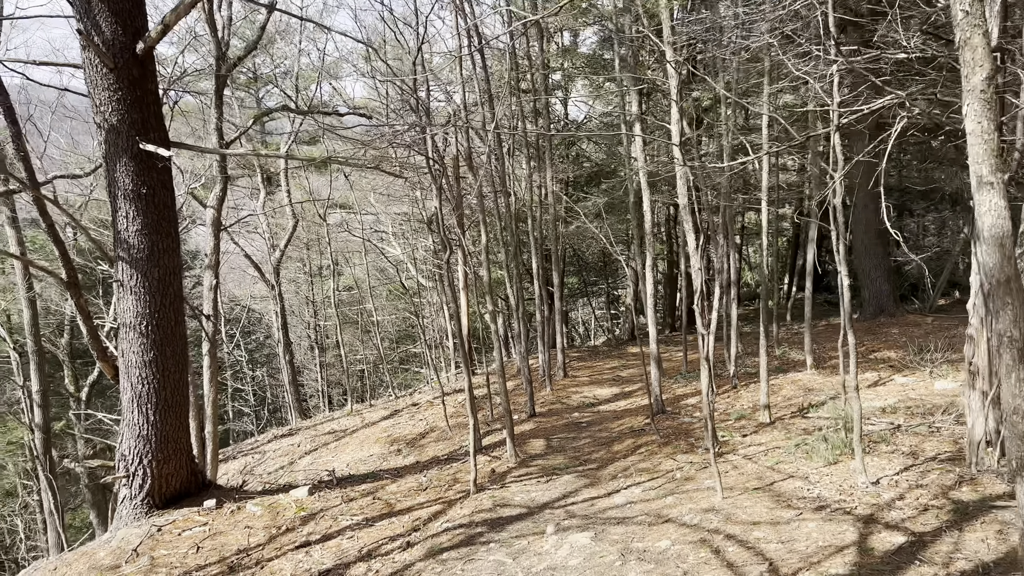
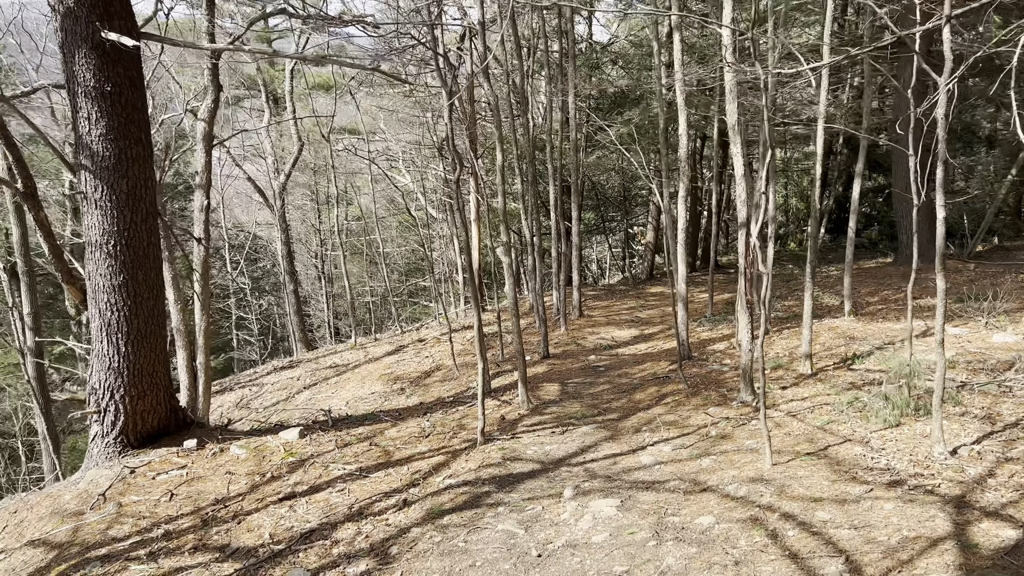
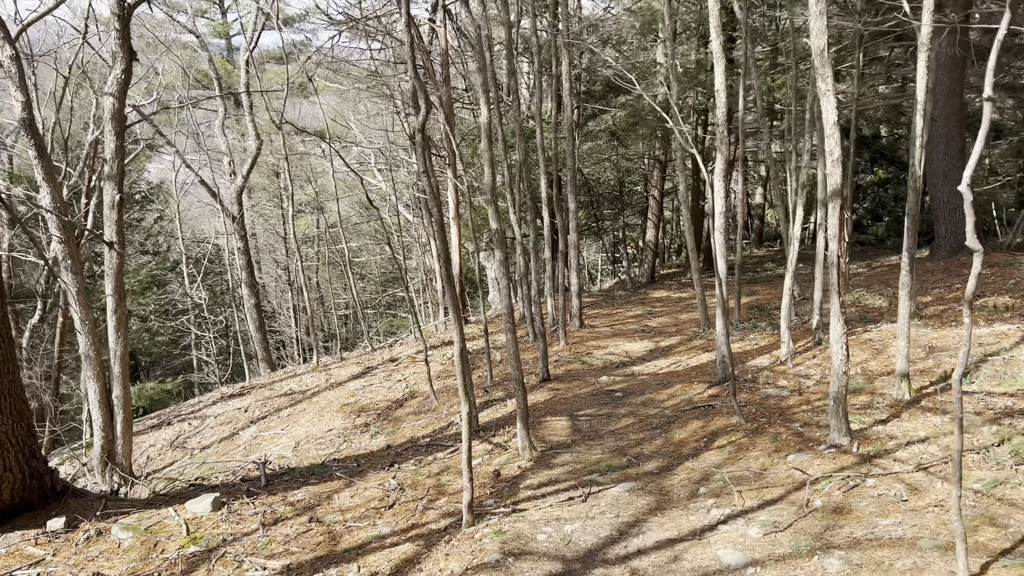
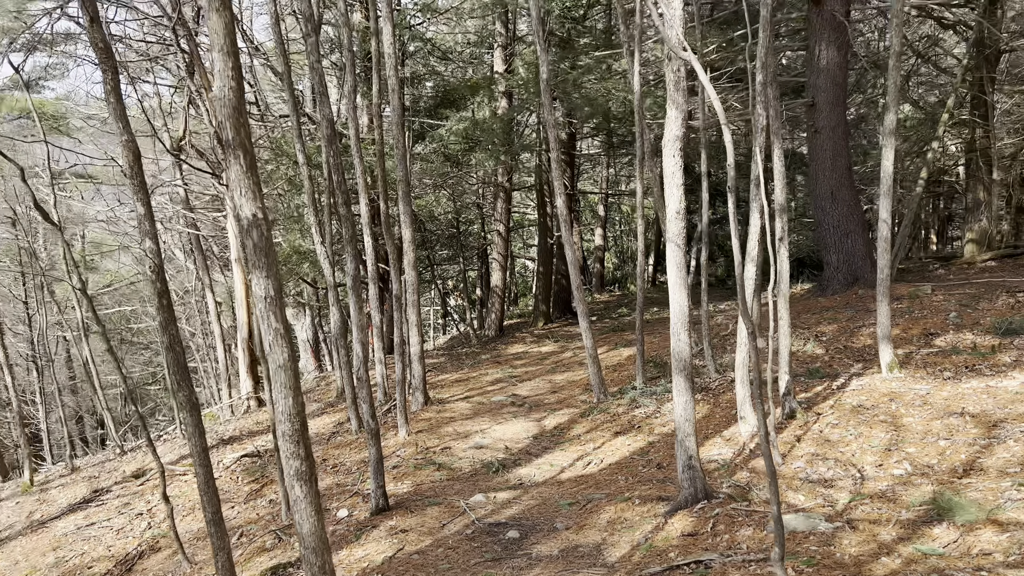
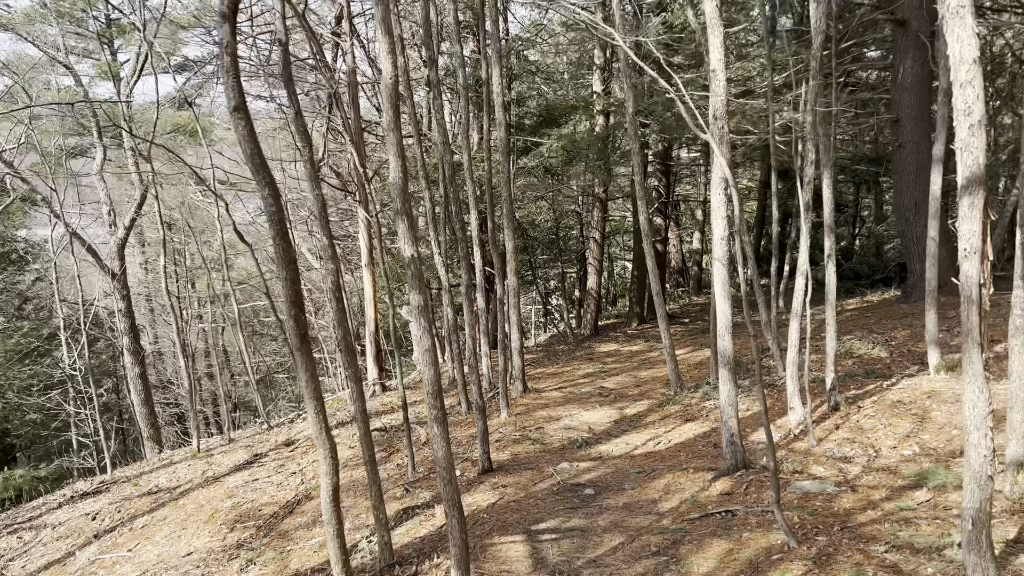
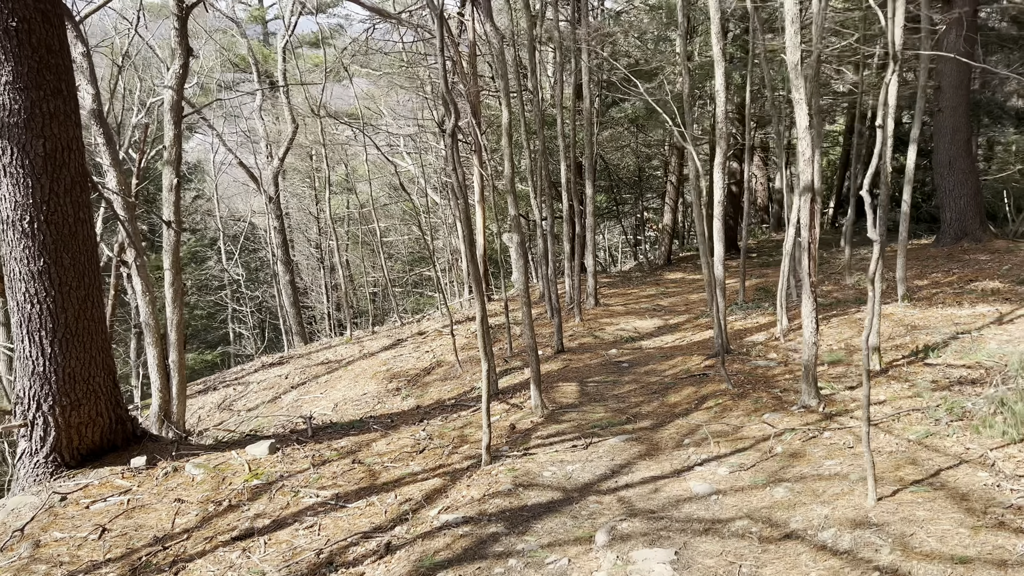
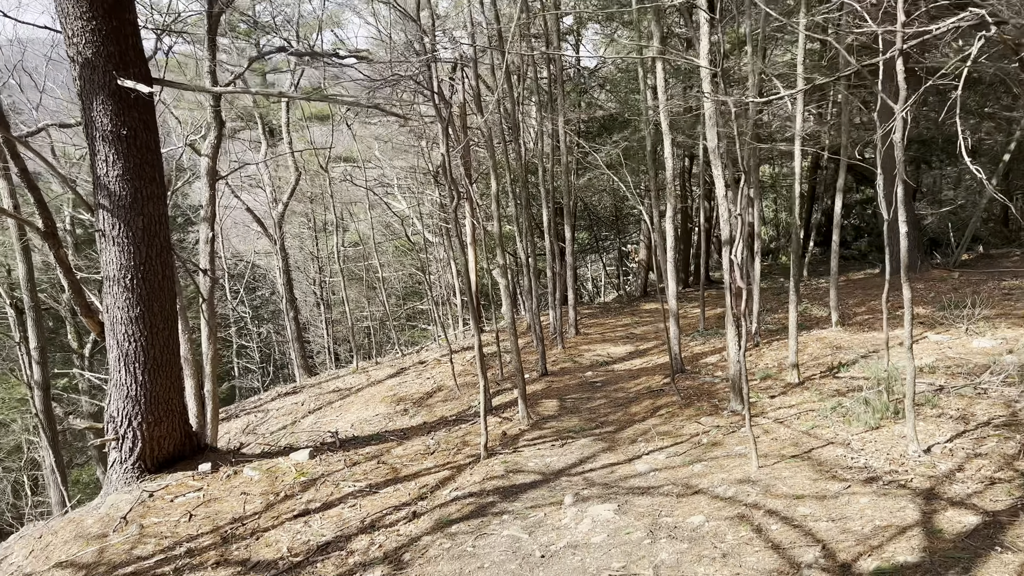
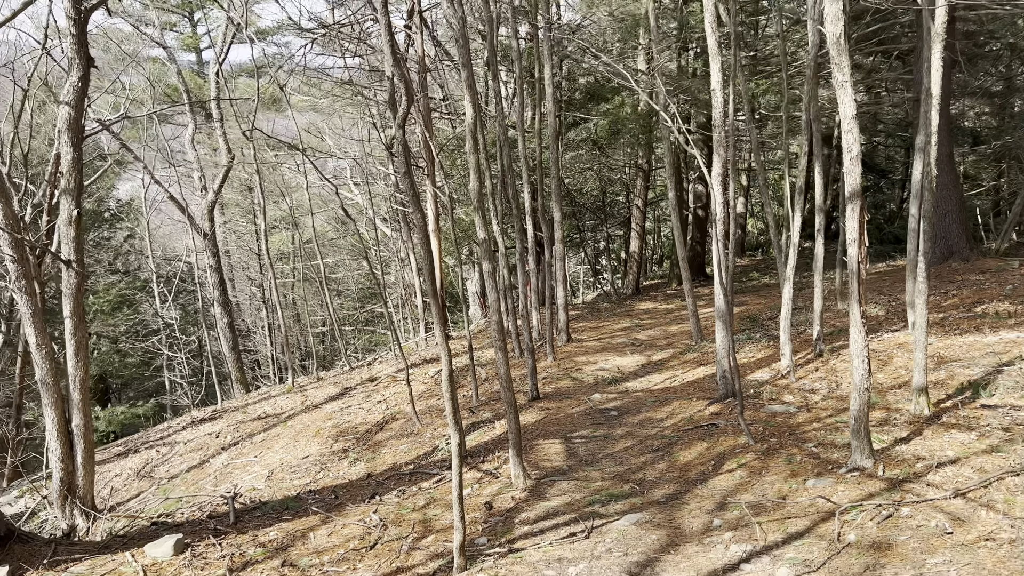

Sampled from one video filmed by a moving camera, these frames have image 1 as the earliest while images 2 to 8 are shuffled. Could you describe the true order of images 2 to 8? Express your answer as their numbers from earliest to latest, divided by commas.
7, 2, 6, 3, 8, 5, 4
